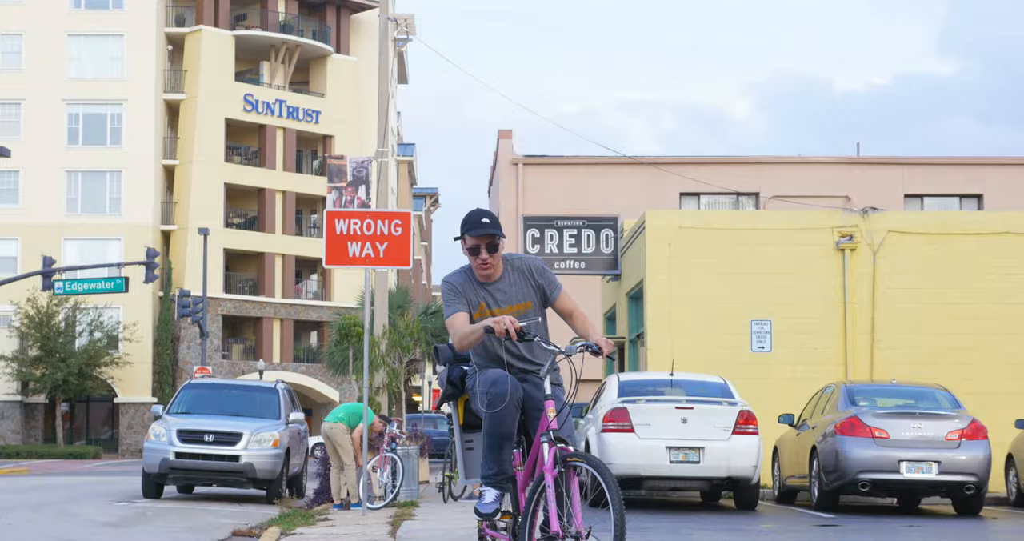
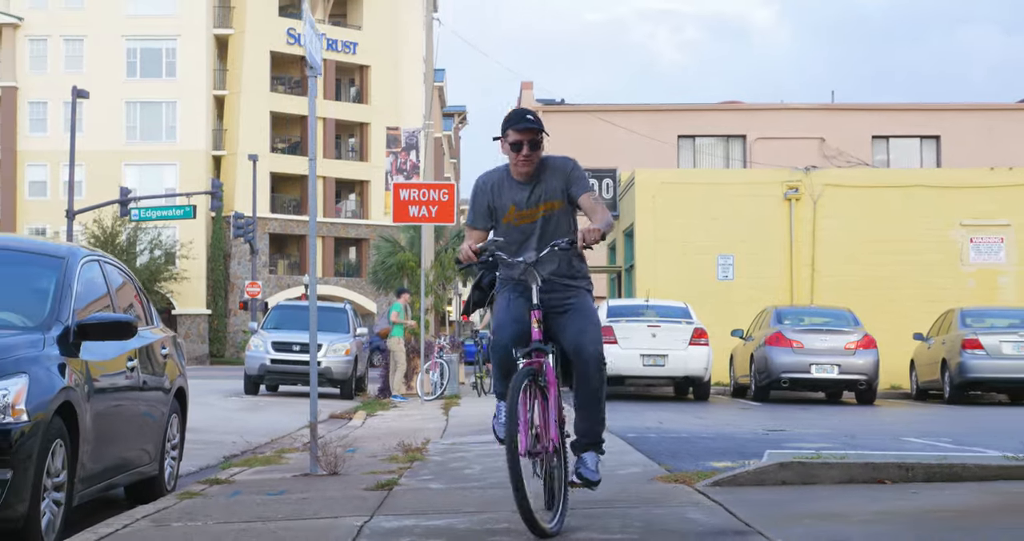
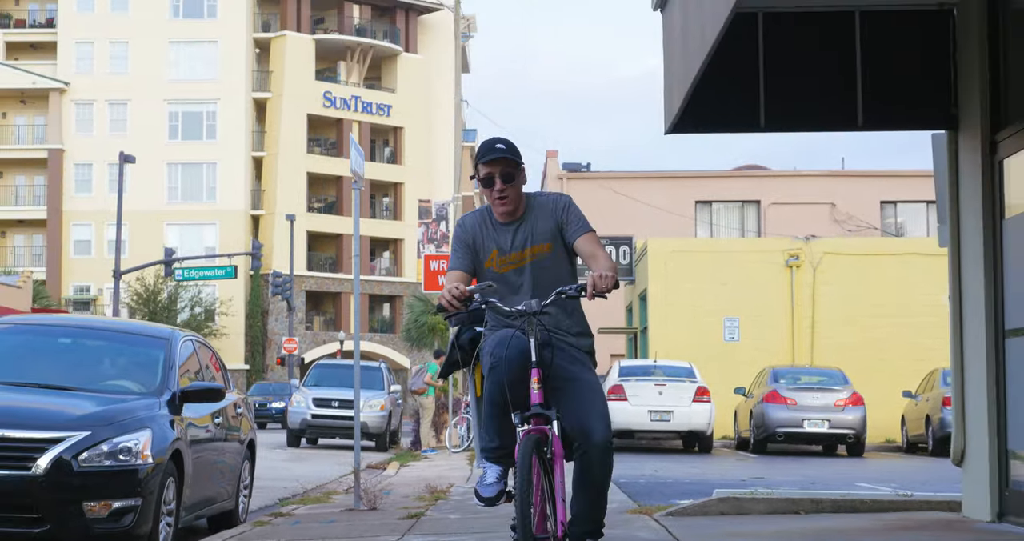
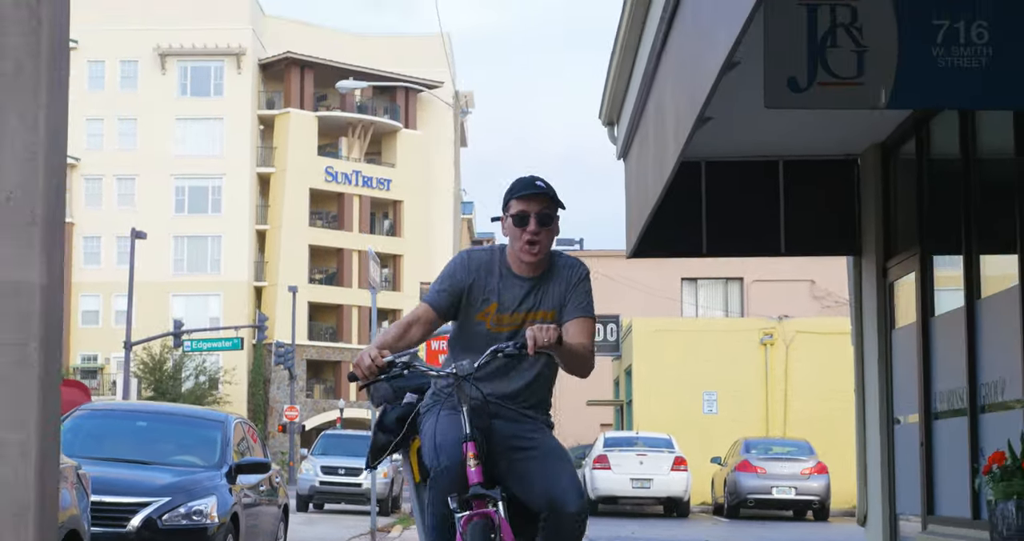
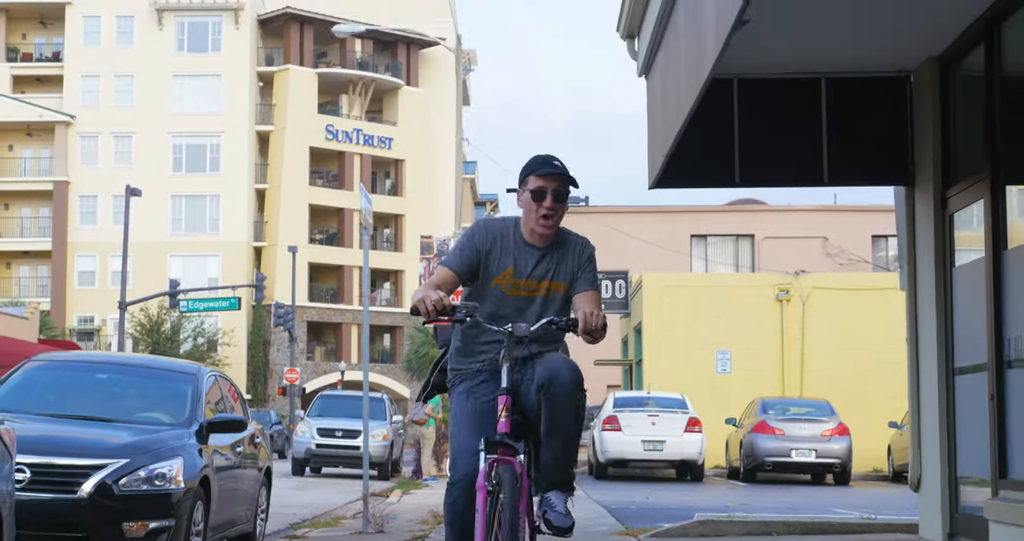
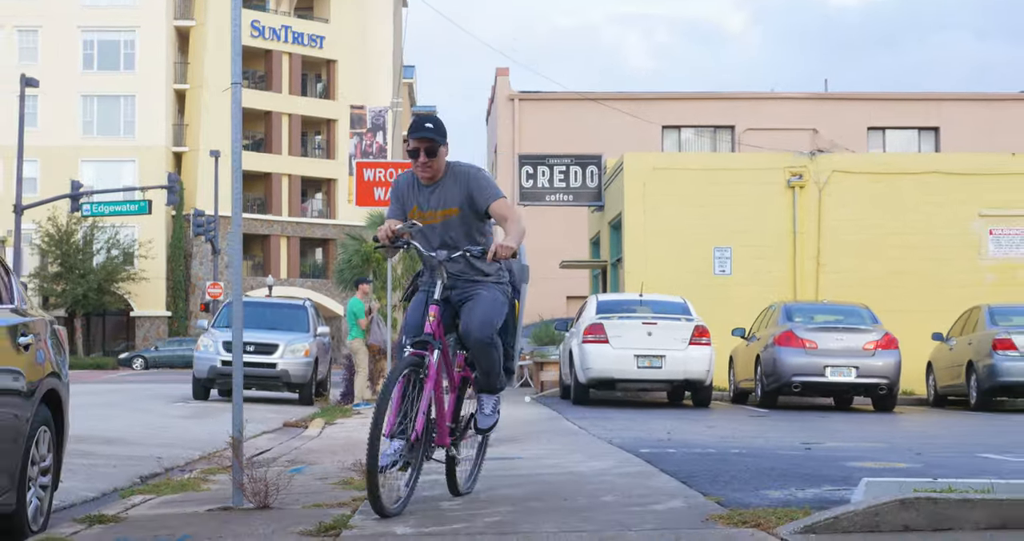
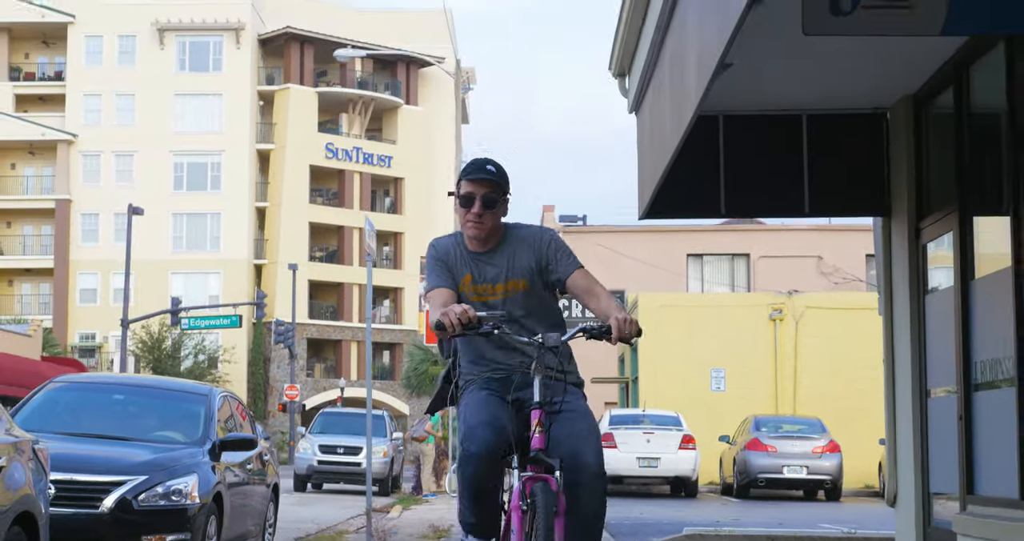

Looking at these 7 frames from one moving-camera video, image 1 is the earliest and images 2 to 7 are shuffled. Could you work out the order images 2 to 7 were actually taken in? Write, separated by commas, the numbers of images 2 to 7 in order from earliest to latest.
6, 2, 3, 5, 7, 4
